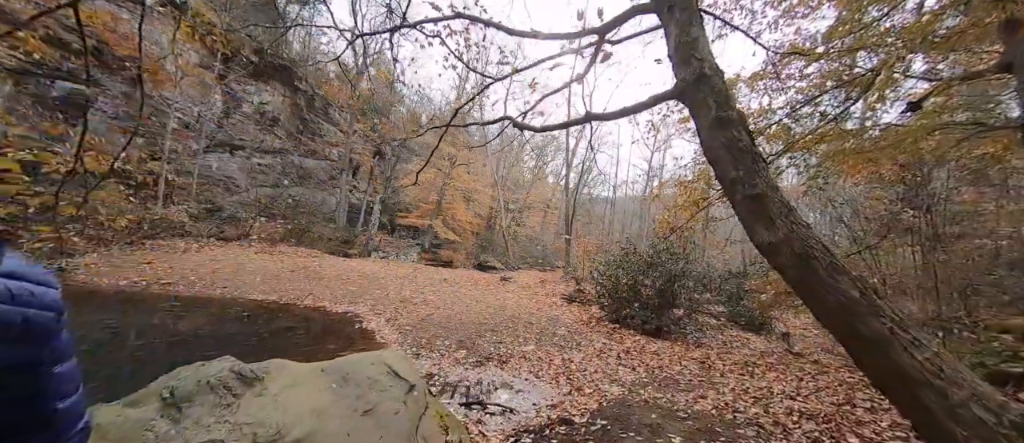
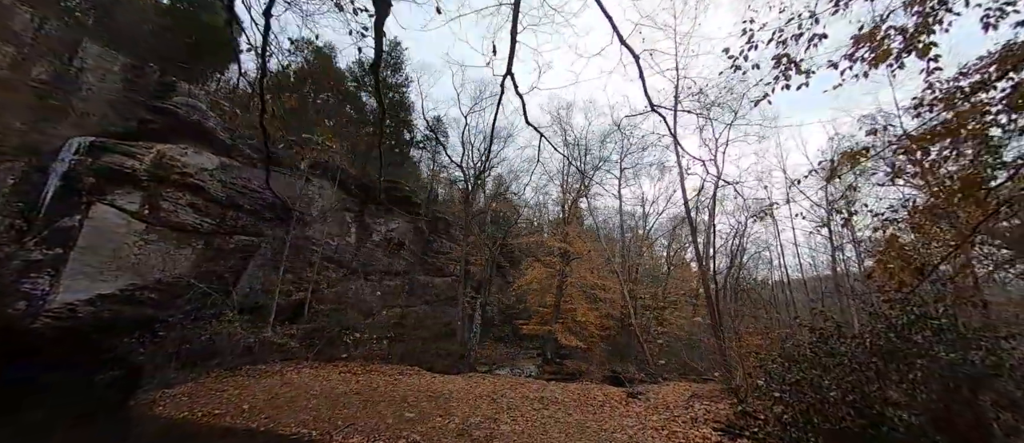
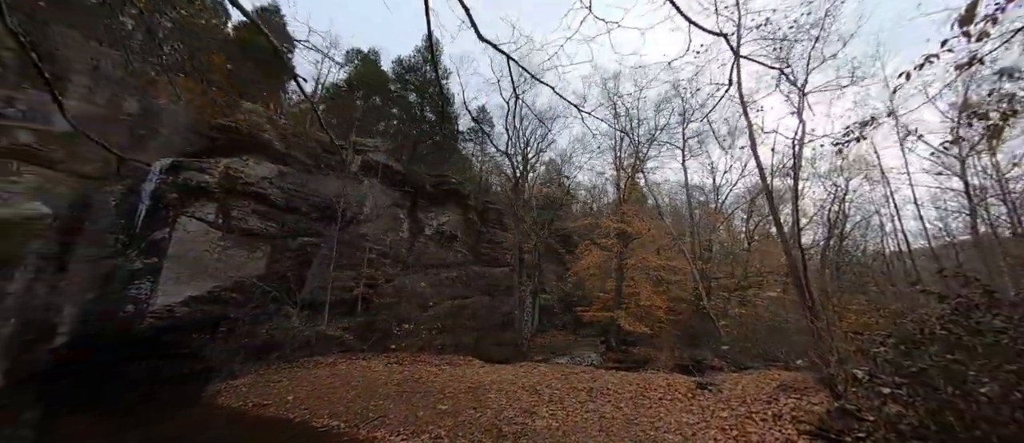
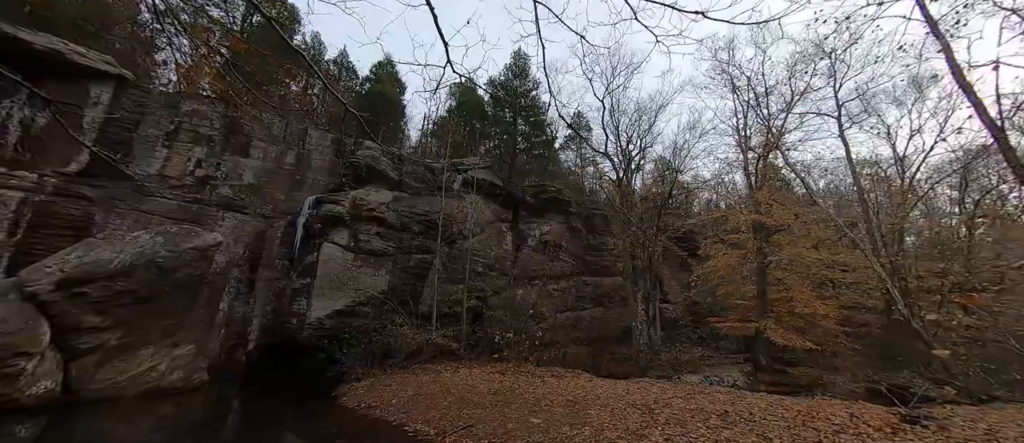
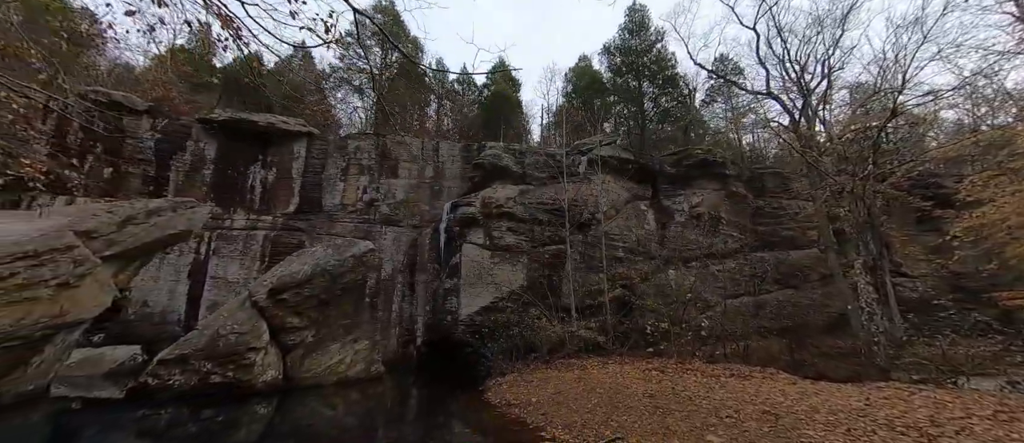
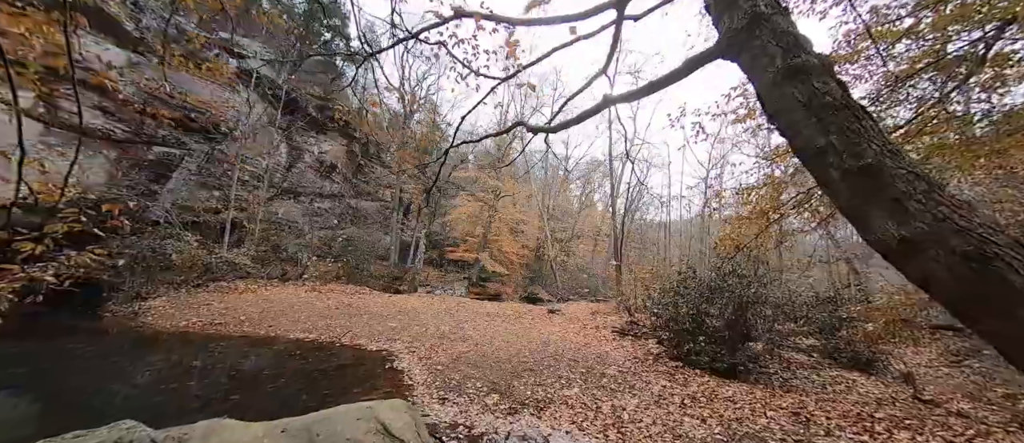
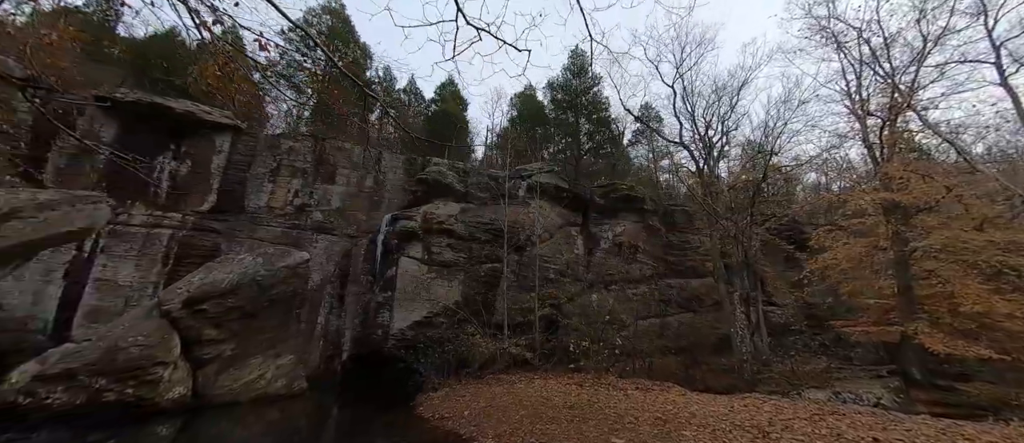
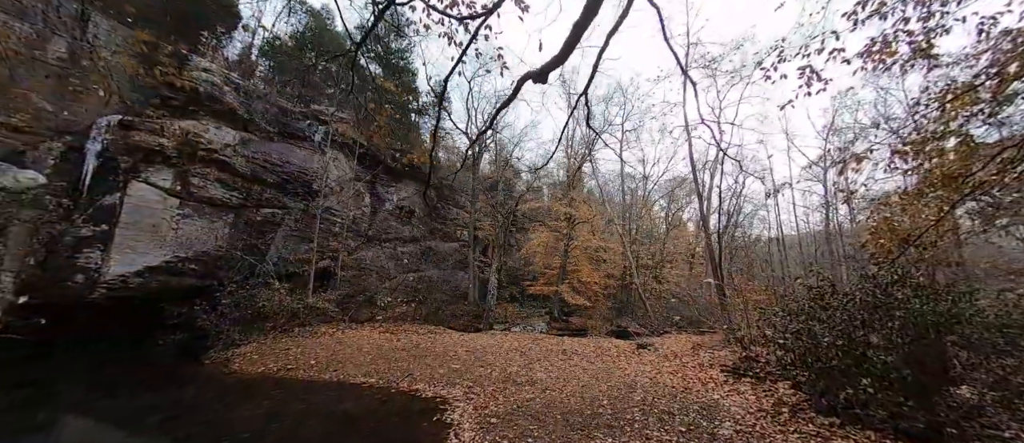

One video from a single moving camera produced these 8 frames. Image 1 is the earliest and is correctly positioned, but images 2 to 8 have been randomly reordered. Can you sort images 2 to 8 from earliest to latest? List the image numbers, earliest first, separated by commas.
6, 8, 2, 3, 4, 7, 5
